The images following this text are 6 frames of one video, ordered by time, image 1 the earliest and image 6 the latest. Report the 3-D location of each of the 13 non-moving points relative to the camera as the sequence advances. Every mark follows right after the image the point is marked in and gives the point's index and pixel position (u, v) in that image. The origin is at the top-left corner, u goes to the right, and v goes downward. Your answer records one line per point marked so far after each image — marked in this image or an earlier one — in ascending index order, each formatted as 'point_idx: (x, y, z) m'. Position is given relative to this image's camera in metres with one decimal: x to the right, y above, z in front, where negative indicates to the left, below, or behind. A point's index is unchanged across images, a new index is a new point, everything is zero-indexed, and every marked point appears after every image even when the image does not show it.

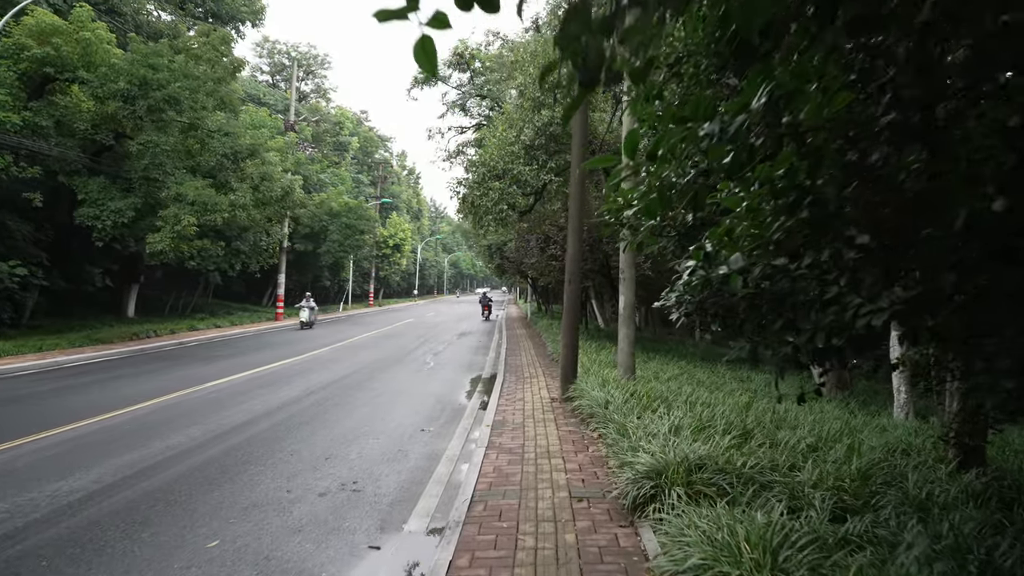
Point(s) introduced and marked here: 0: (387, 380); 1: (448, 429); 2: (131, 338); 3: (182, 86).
0: (-1.8, -1.3, +10.7) m
1: (-0.6, -1.3, +7.0) m
2: (-9.3, -1.2, +18.0) m
3: (-6.9, +4.2, +15.4) m
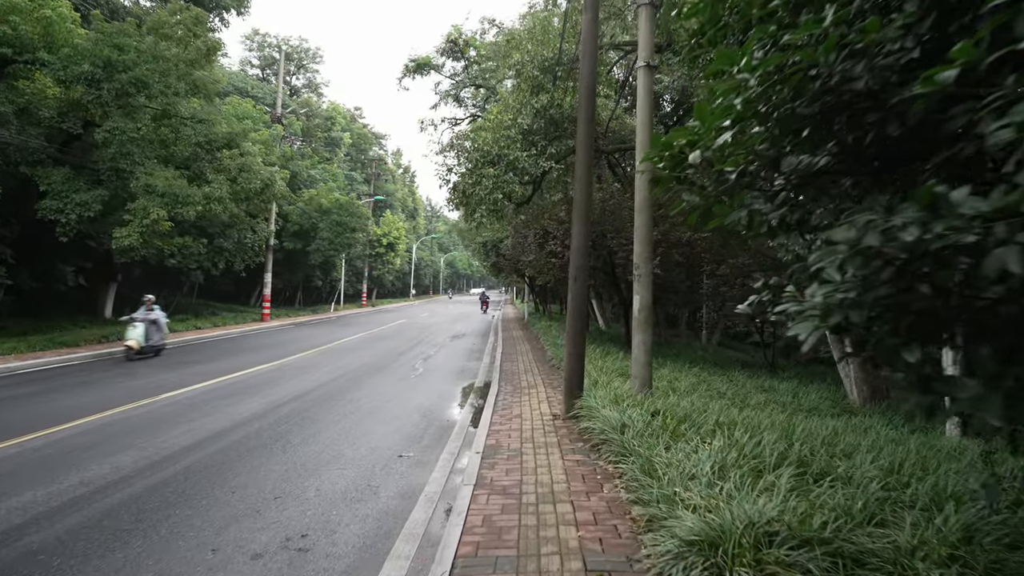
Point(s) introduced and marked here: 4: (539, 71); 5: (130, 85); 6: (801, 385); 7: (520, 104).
0: (-1.9, -1.3, +9.6) m
1: (-0.6, -1.3, +5.9) m
2: (-9.3, -1.2, +16.8) m
3: (-6.9, +4.2, +14.2) m
4: (+0.4, +3.2, +10.9) m
5: (-7.2, +3.8, +14.0) m
6: (+4.0, -1.4, +10.2) m
7: (+0.1, +2.8, +11.2) m
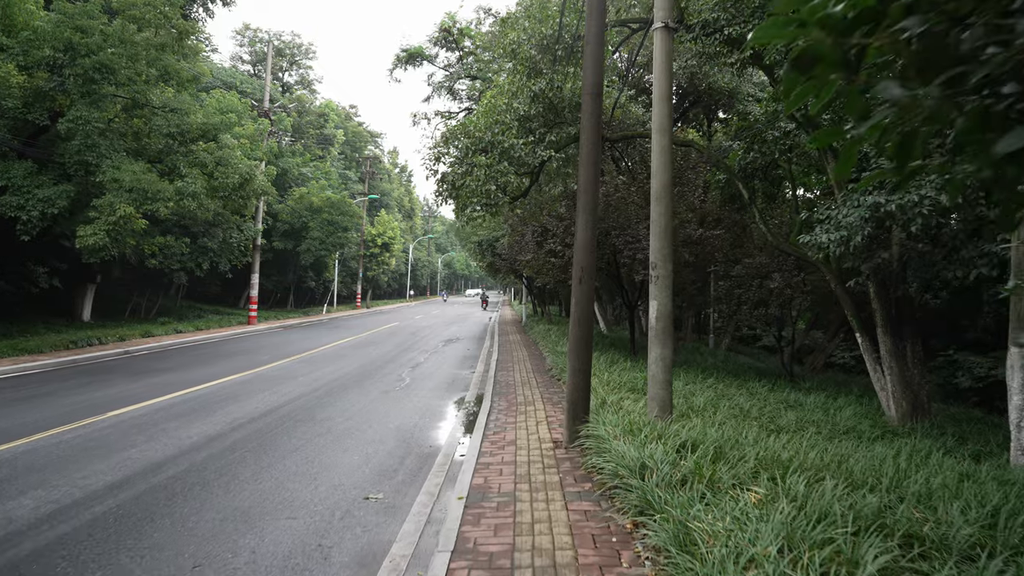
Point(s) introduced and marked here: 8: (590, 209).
0: (-1.9, -1.4, +8.5) m
1: (-0.7, -1.4, +4.8) m
2: (-9.4, -1.3, +15.7) m
3: (-7.0, +4.2, +13.2) m
4: (+0.3, +3.1, +9.8) m
5: (-7.3, +3.8, +12.9) m
6: (+3.9, -1.4, +9.1) m
7: (0.0, +2.7, +10.1) m
8: (+0.6, +0.6, +5.8) m
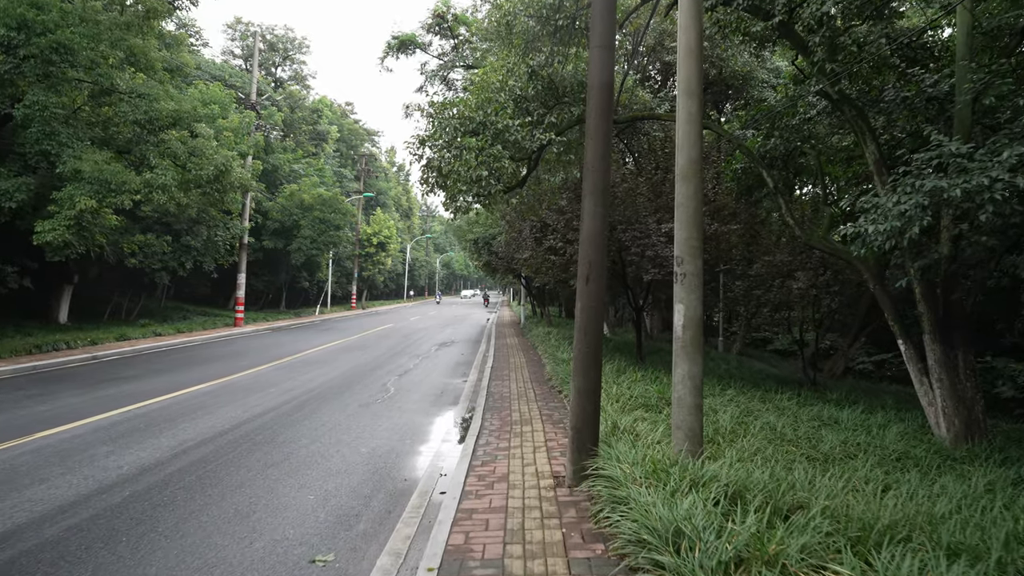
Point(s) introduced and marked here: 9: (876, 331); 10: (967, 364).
0: (-2.0, -1.4, +7.4) m
1: (-0.8, -1.4, +3.7) m
2: (-9.5, -1.3, +14.6) m
3: (-7.1, +4.2, +12.1) m
4: (+0.3, +3.1, +8.7) m
5: (-7.4, +3.8, +11.8) m
6: (+3.8, -1.4, +8.0) m
7: (0.0, +2.7, +9.0) m
8: (+0.5, +0.6, +4.7) m
9: (+7.4, -0.9, +15.1) m
10: (+4.6, -0.8, +7.5) m
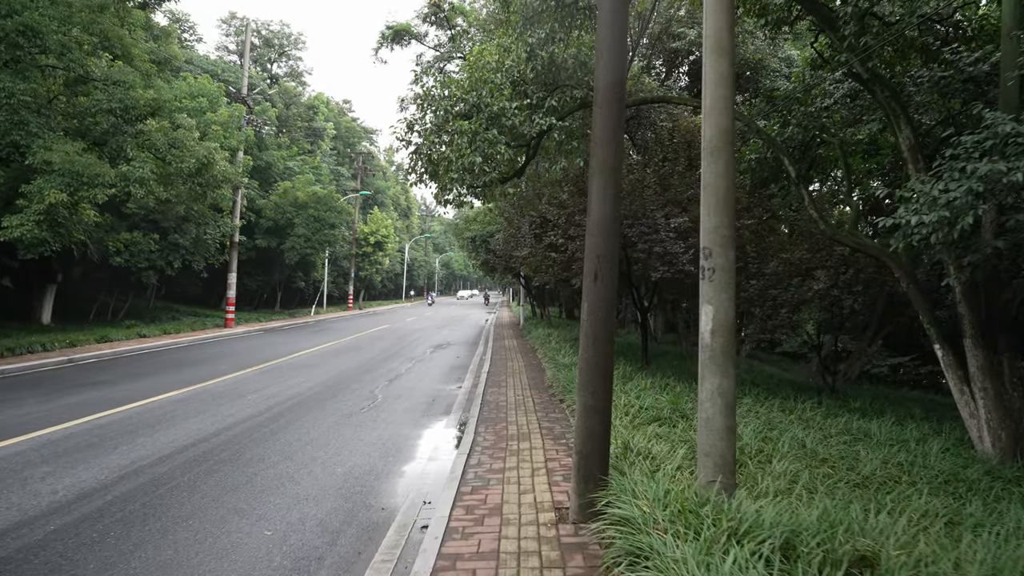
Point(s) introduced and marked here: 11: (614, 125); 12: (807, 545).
0: (-2.0, -1.4, +6.7) m
1: (-0.8, -1.3, +3.0) m
2: (-9.5, -1.3, +13.9) m
3: (-7.1, +4.2, +11.3) m
4: (+0.2, +3.1, +8.0) m
5: (-7.4, +3.8, +11.1) m
6: (+3.8, -1.4, +7.3) m
7: (0.0, +2.7, +8.3) m
8: (+0.5, +0.6, +4.0) m
9: (+7.4, -0.9, +14.3) m
10: (+4.6, -0.8, +6.7) m
11: (+0.5, +0.9, +4.0) m
12: (+1.1, -1.0, +2.8) m
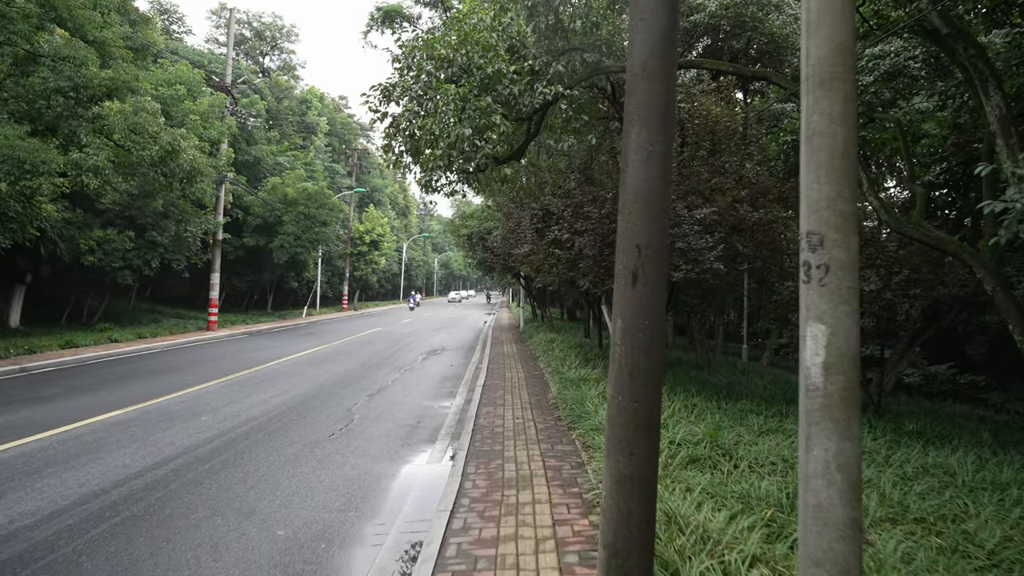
0: (-2.0, -1.4, +5.3) m
1: (-0.8, -1.4, +1.7) m
2: (-9.5, -1.3, +12.5) m
3: (-7.1, +4.2, +10.0) m
4: (+0.2, +3.1, +6.6) m
5: (-7.4, +3.8, +9.8) m
6: (+3.8, -1.4, +5.9) m
7: (-0.1, +2.7, +6.9) m
8: (+0.5, +0.6, +2.6) m
9: (+7.4, -0.9, +13.0) m
10: (+4.5, -0.8, +5.4) m
11: (+0.5, +0.8, +2.7) m
12: (+1.1, -1.0, +1.5) m
